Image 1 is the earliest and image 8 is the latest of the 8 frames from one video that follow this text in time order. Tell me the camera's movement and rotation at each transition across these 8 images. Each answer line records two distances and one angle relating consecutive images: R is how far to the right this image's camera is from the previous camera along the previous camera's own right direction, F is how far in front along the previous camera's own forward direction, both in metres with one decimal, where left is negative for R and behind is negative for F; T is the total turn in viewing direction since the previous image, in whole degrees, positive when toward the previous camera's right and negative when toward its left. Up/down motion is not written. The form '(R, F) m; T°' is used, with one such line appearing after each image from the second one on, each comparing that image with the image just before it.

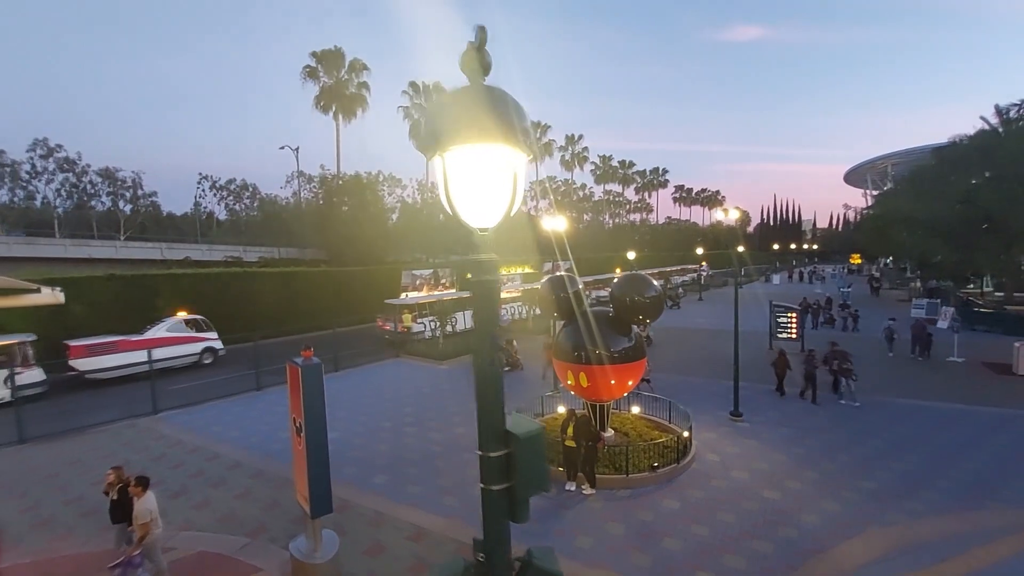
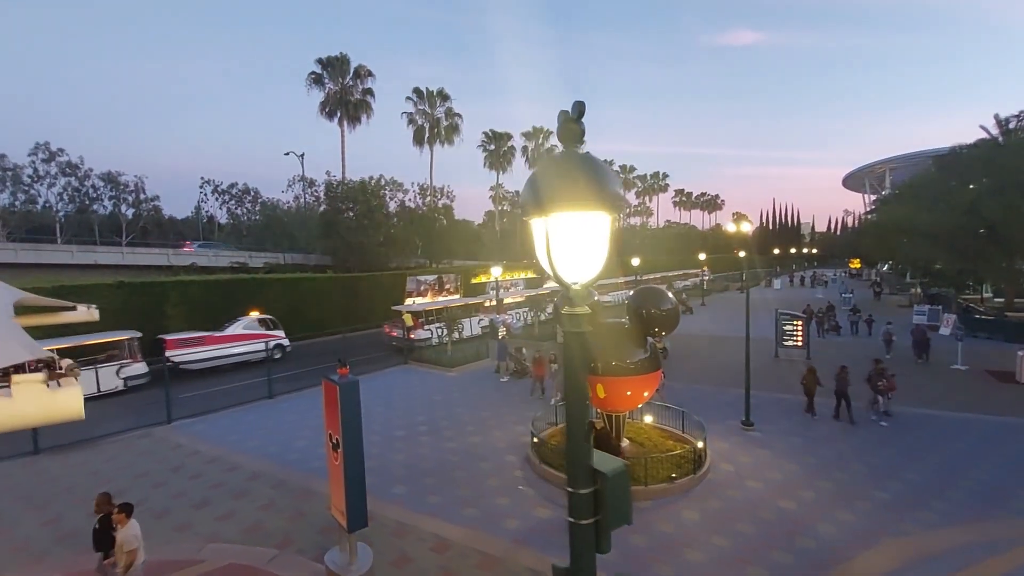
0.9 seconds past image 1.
(-0.4, -0.2) m; 0°
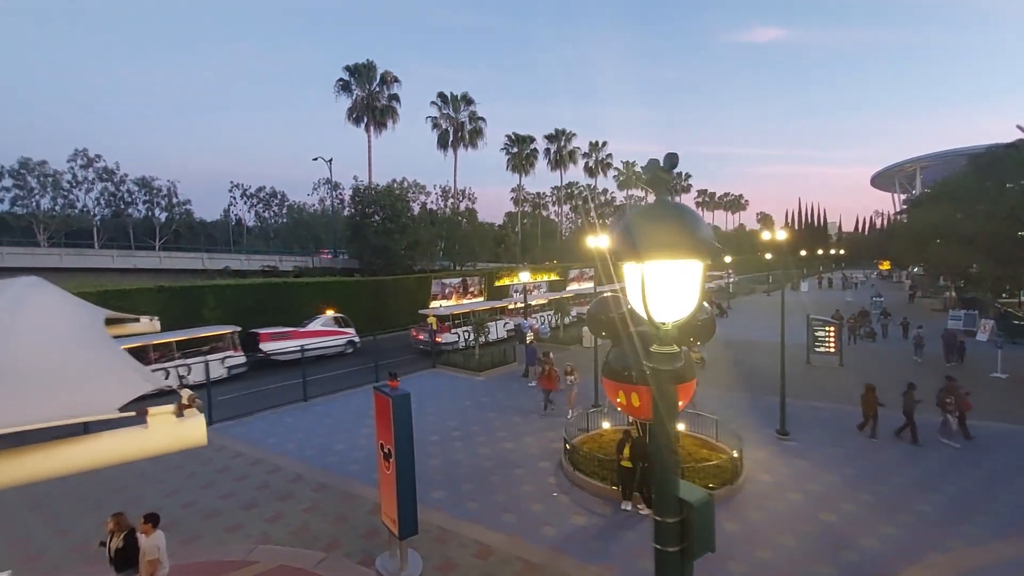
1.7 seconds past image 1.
(-0.3, -0.1) m; -2°
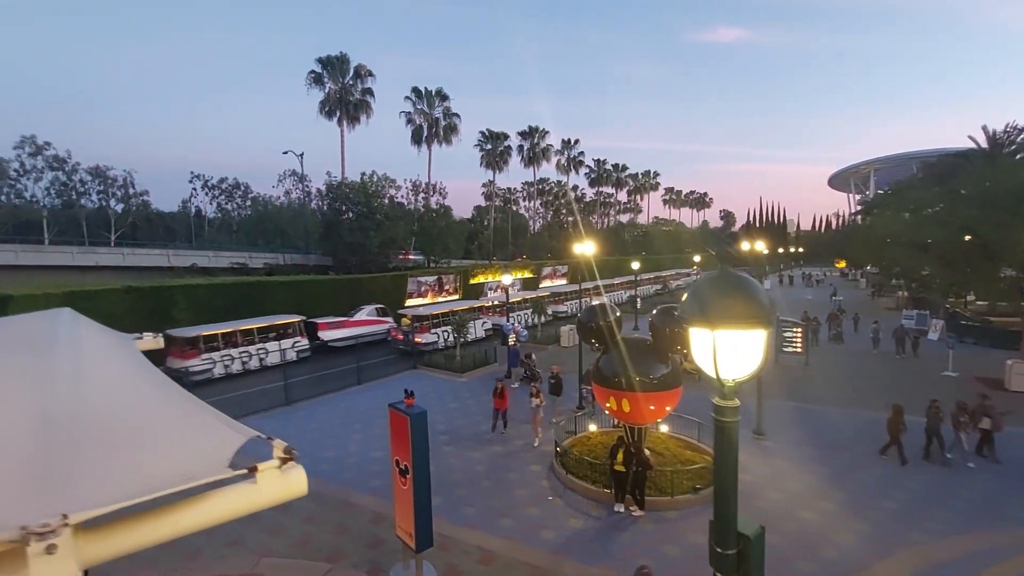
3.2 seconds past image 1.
(-0.6, -0.2) m; +4°
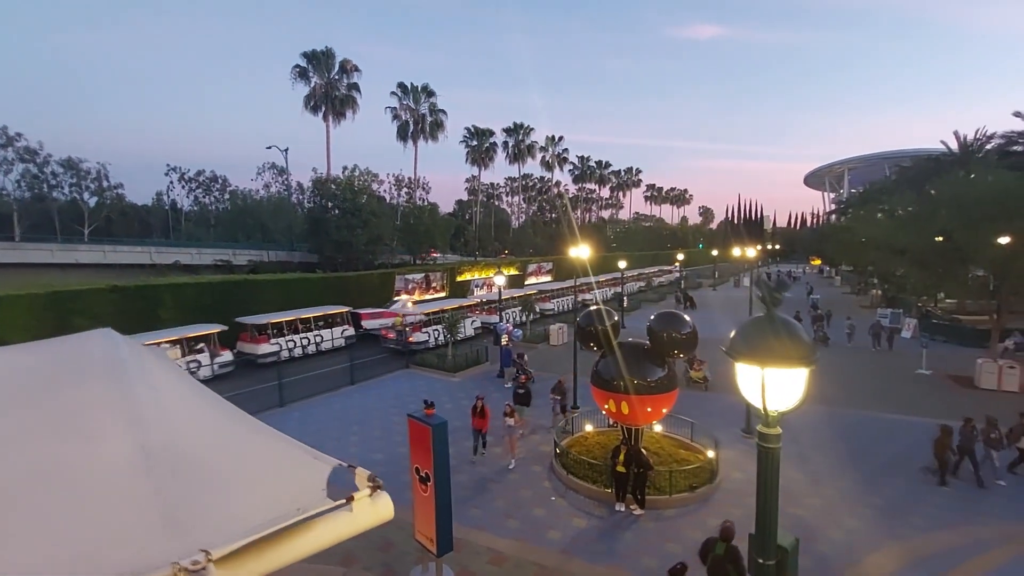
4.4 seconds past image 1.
(-0.5, -0.2) m; +2°
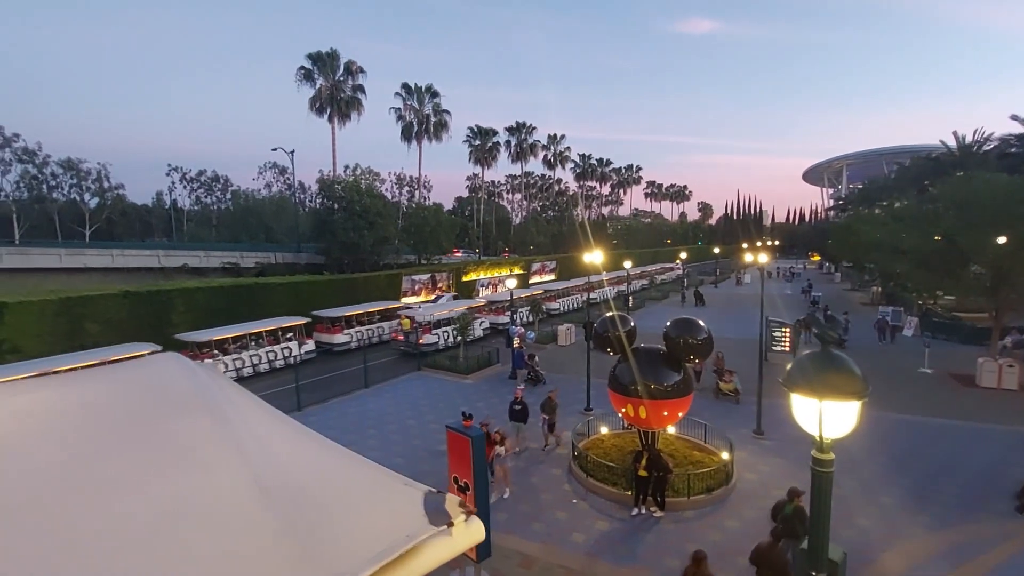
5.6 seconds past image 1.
(-0.5, -0.3) m; 0°
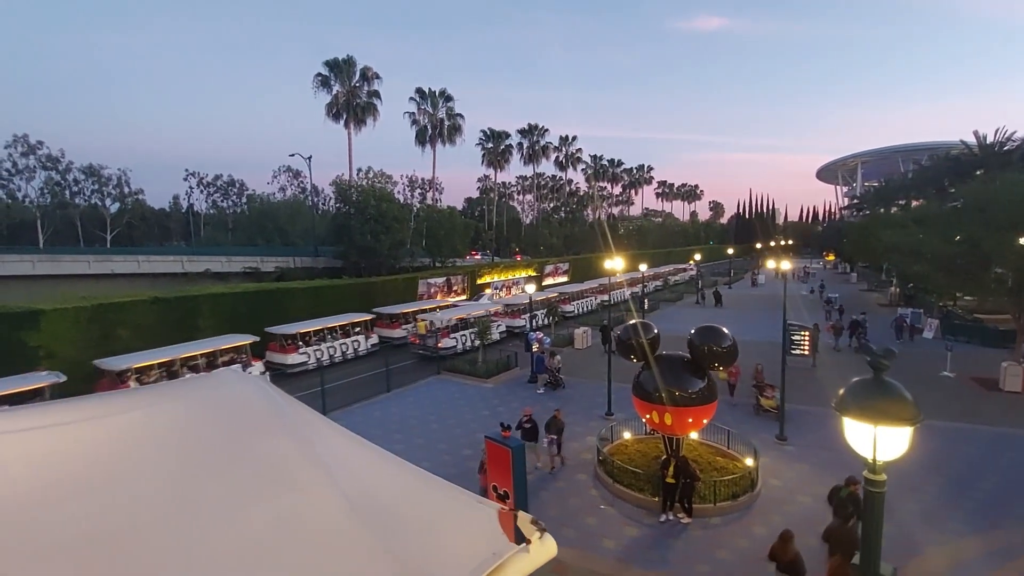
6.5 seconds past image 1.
(-0.4, -0.2) m; -1°
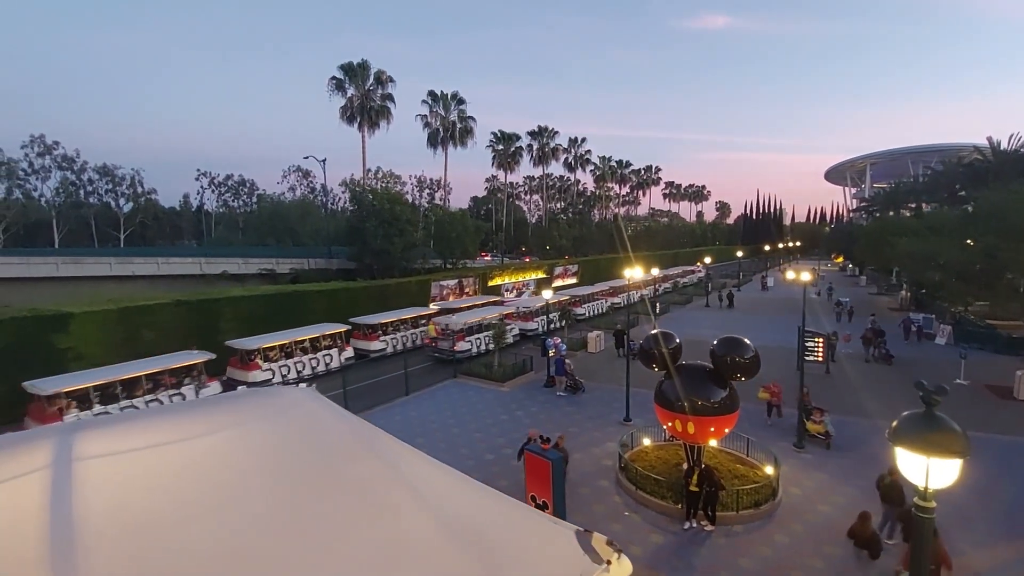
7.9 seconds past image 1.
(-0.5, -0.3) m; 0°
